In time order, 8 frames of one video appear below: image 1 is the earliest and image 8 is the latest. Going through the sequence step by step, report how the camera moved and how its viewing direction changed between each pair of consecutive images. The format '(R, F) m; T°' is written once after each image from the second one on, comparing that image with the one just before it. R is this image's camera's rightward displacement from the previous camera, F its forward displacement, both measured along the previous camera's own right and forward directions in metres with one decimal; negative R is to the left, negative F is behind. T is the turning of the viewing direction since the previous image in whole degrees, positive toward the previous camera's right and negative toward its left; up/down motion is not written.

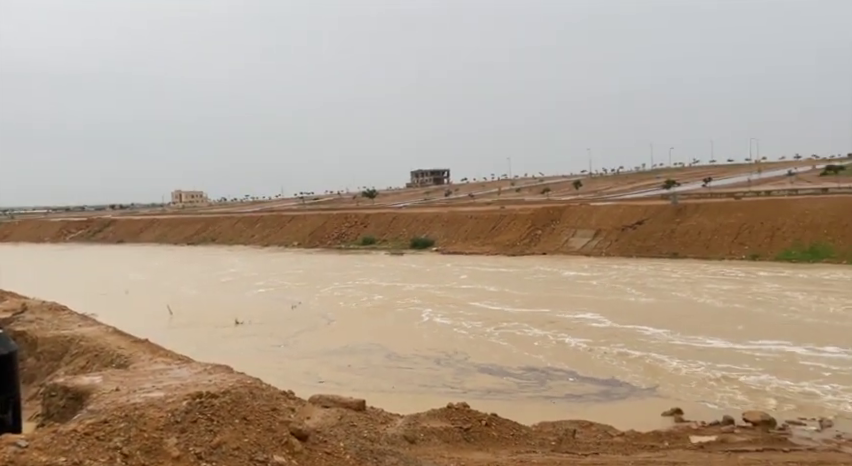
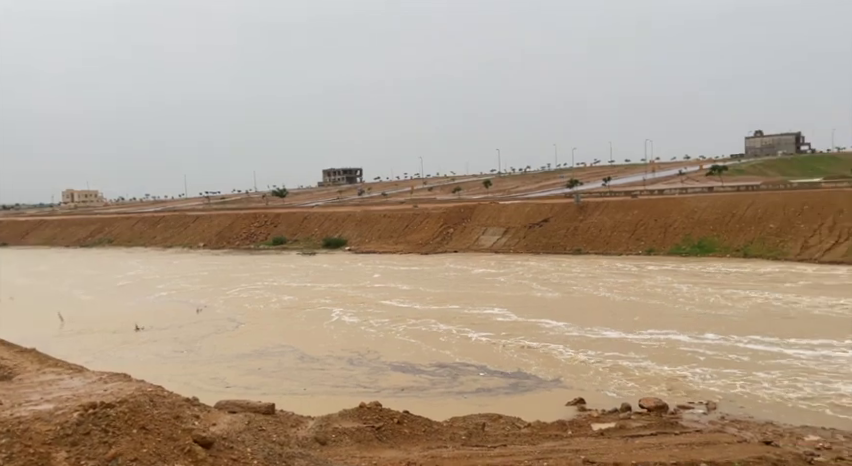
(+0.9, -0.7) m; +7°
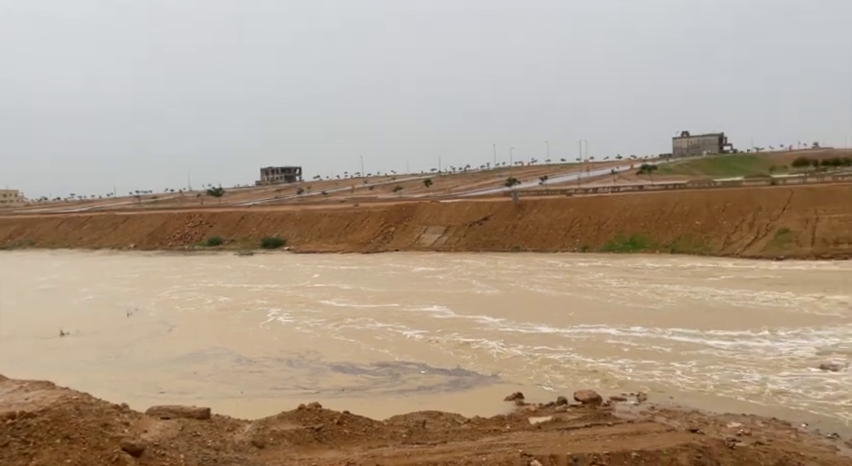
(+0.6, +0.1) m; +5°
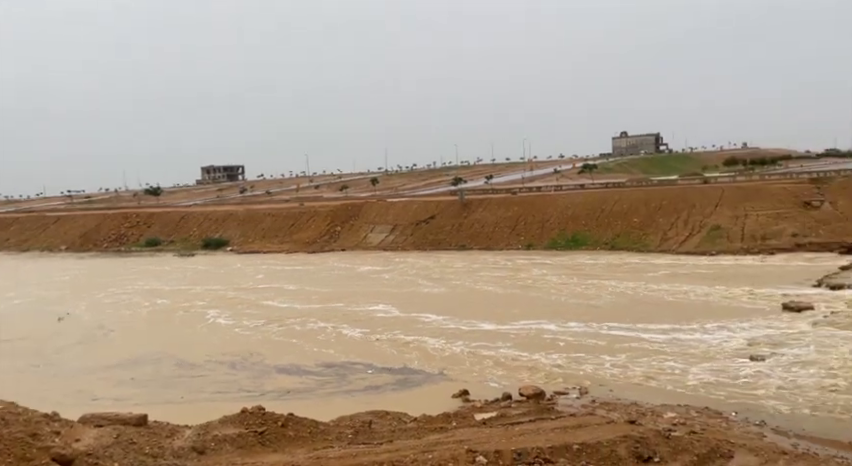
(+0.4, +0.3) m; +4°
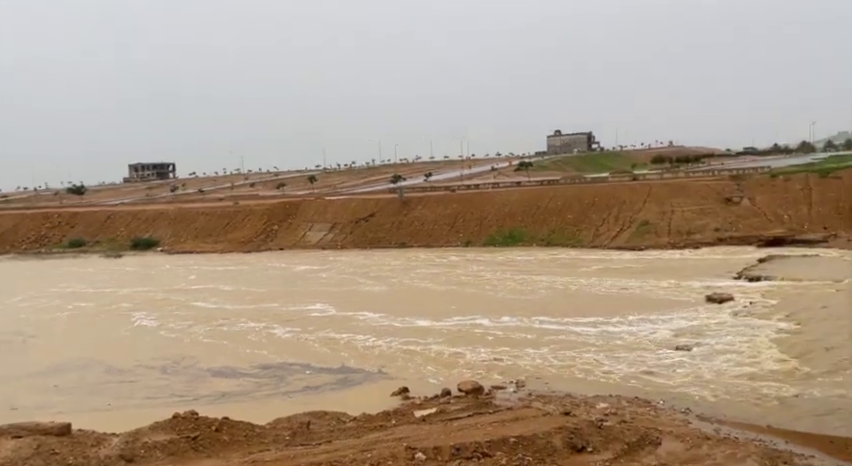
(+0.1, -0.7) m; +5°
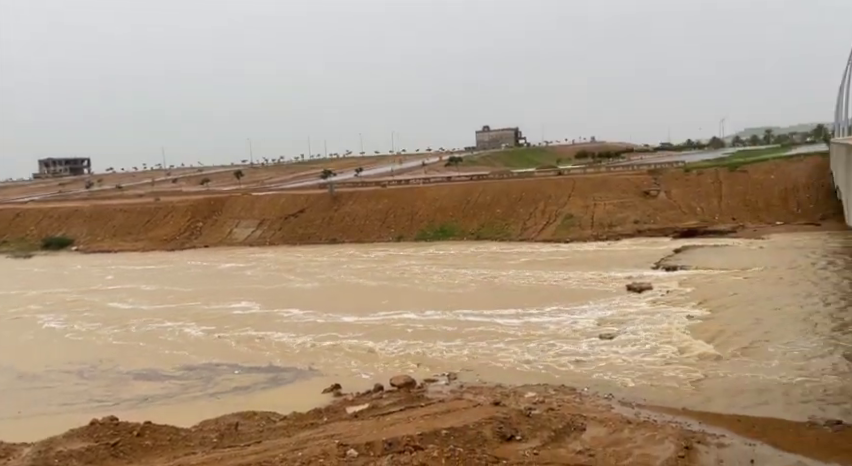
(+0.1, -0.8) m; +5°
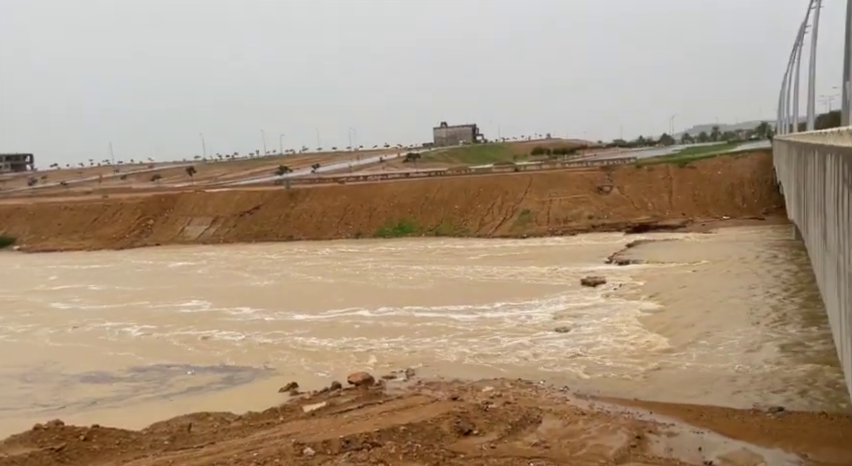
(+0.1, -0.3) m; +3°
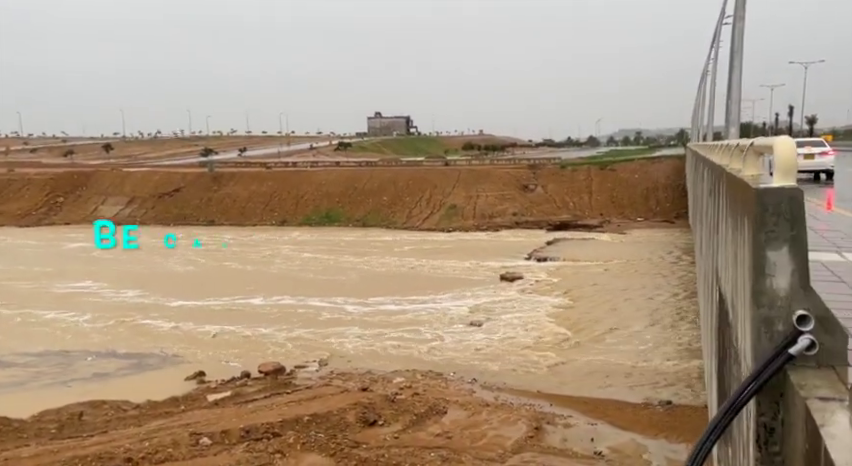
(+0.5, -0.1) m; +5°
